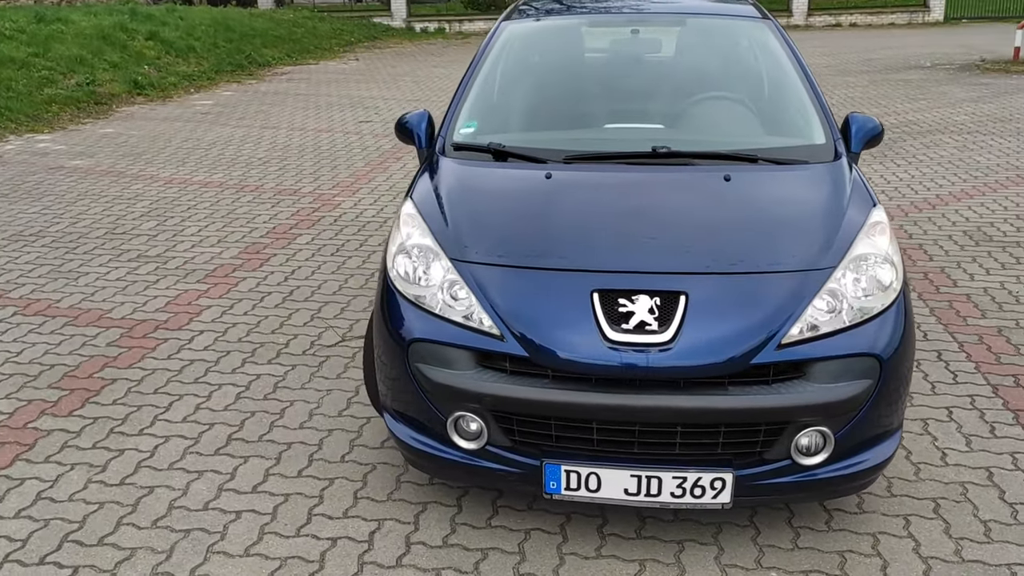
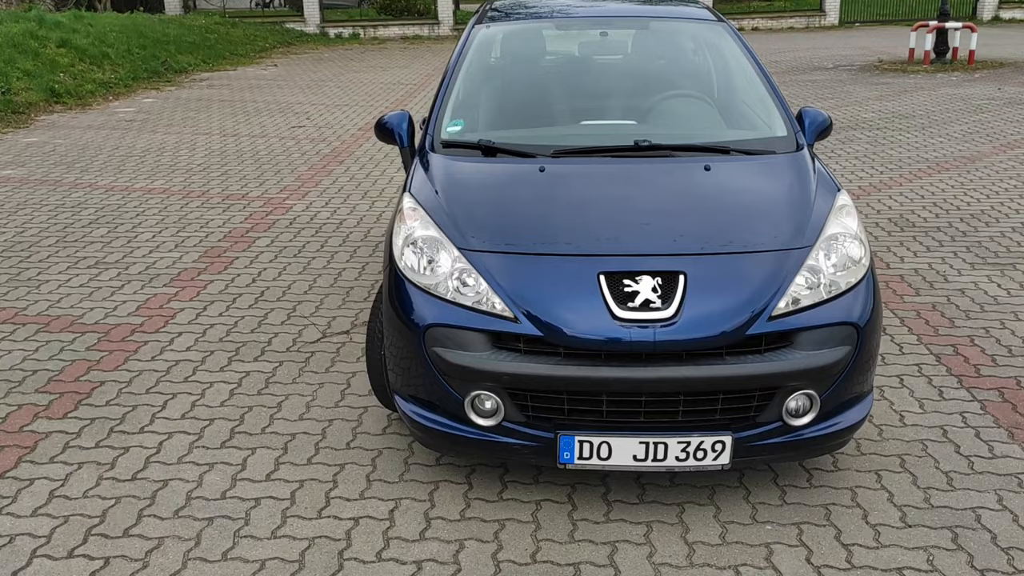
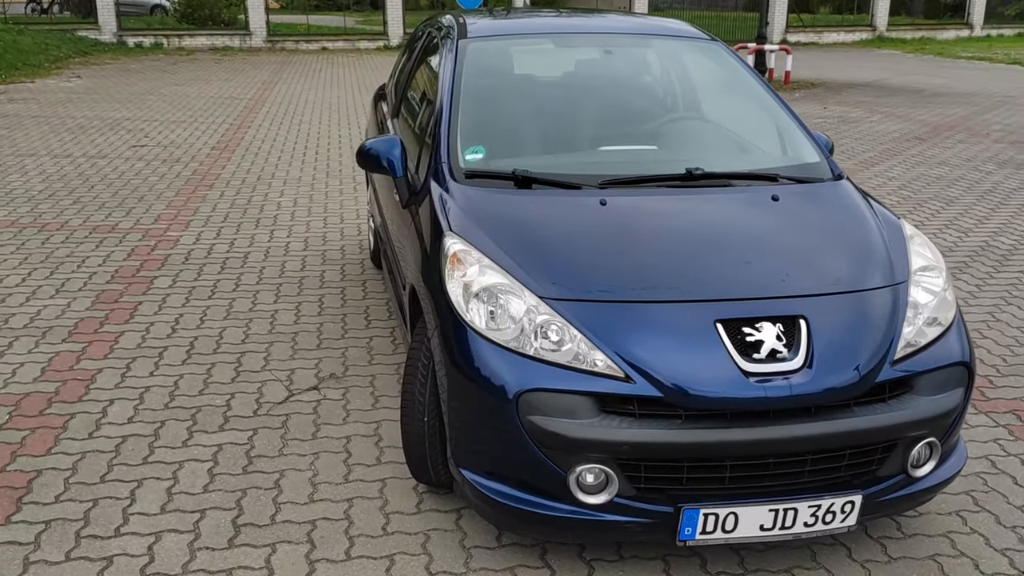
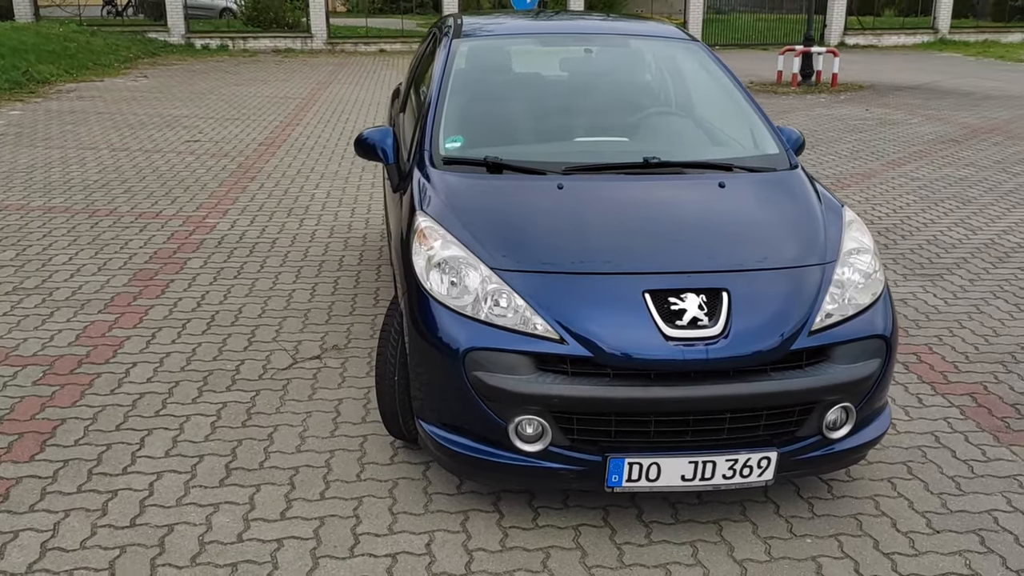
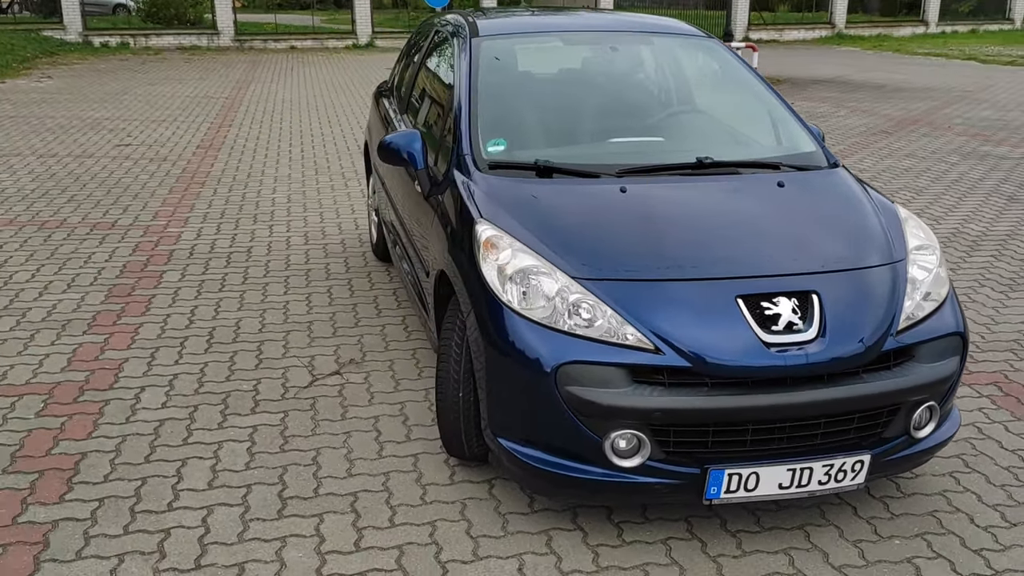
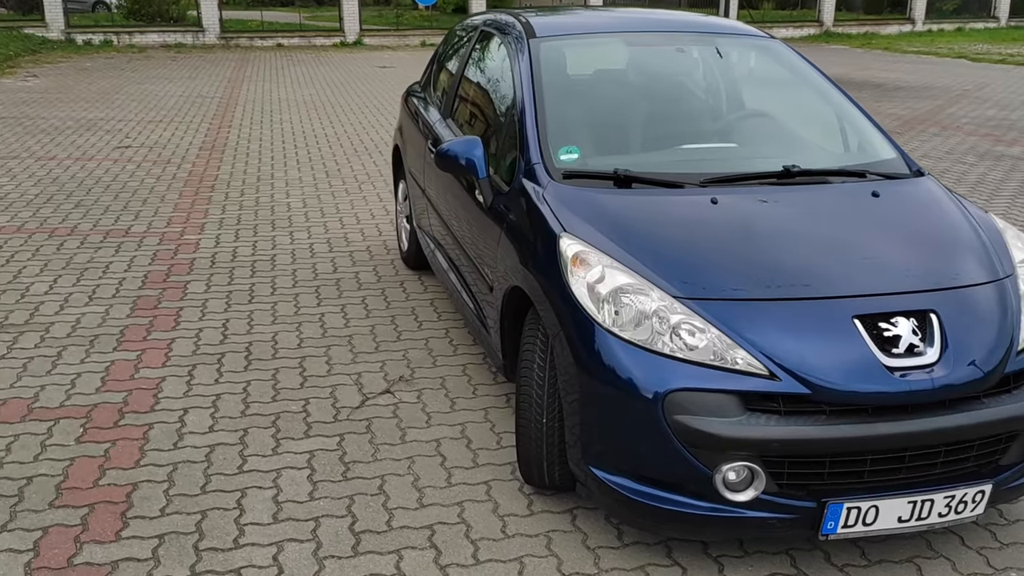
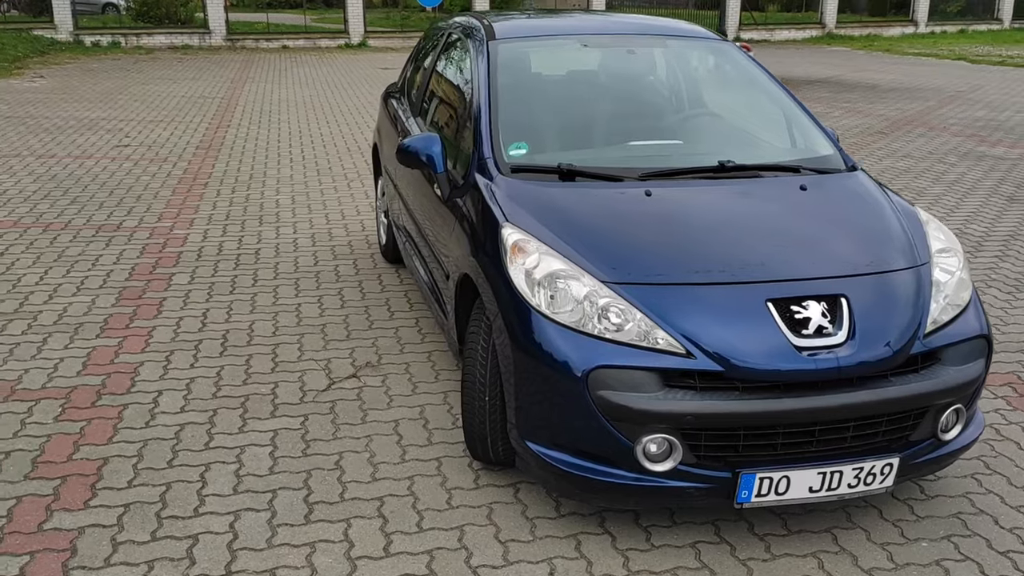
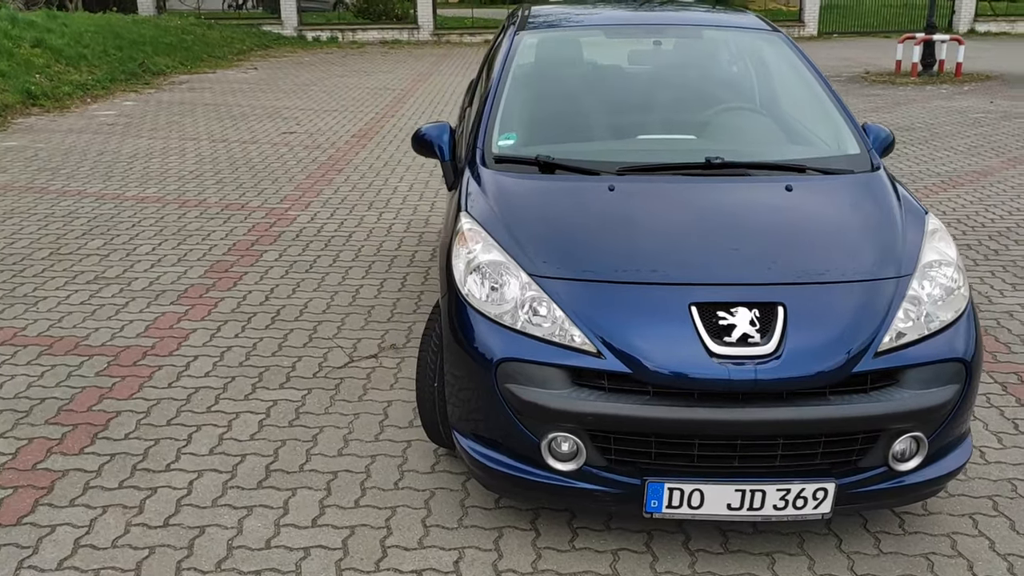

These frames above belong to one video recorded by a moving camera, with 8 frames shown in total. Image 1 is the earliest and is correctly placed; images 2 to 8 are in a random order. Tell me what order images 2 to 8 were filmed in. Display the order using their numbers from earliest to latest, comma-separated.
2, 8, 4, 3, 5, 7, 6
